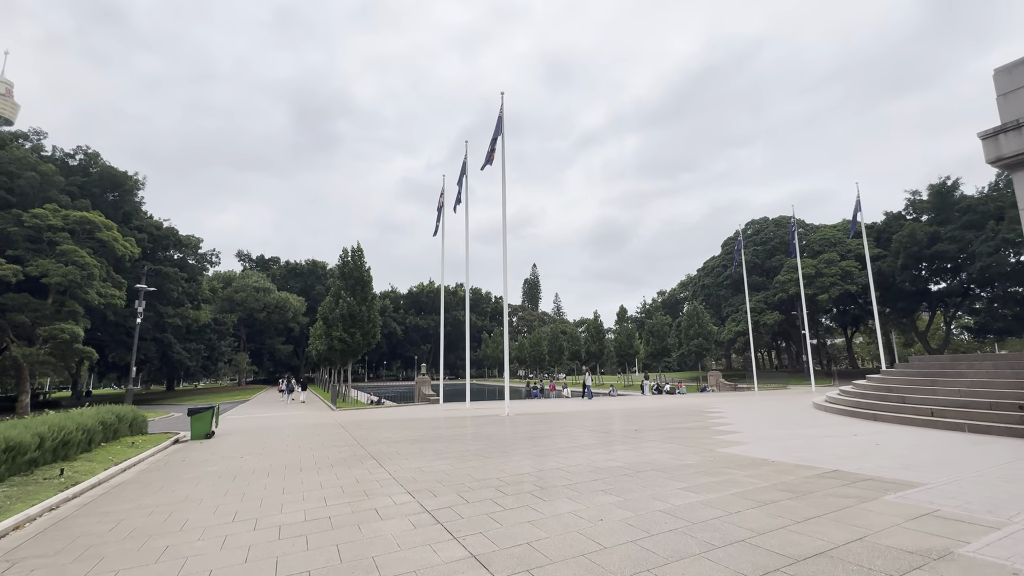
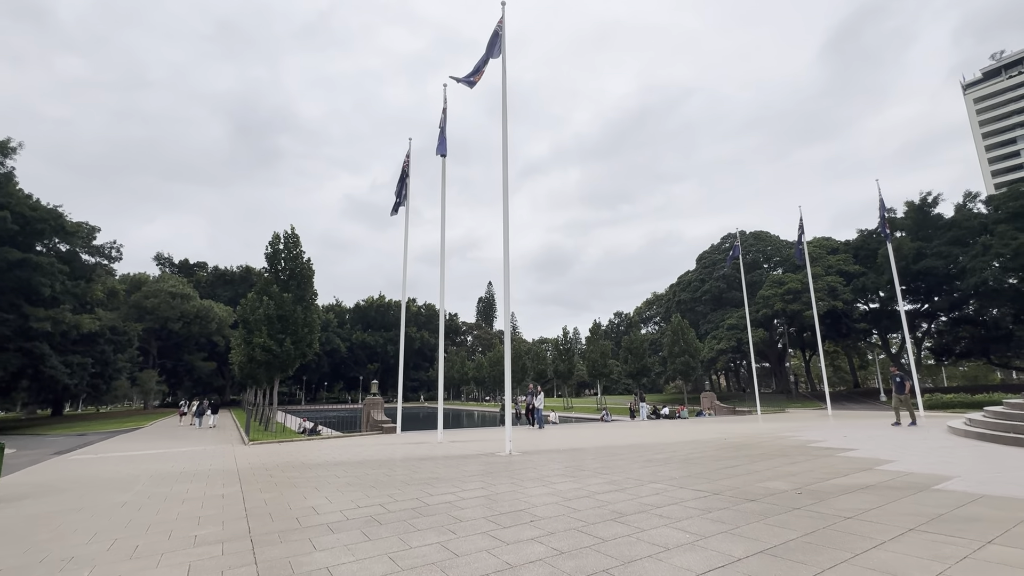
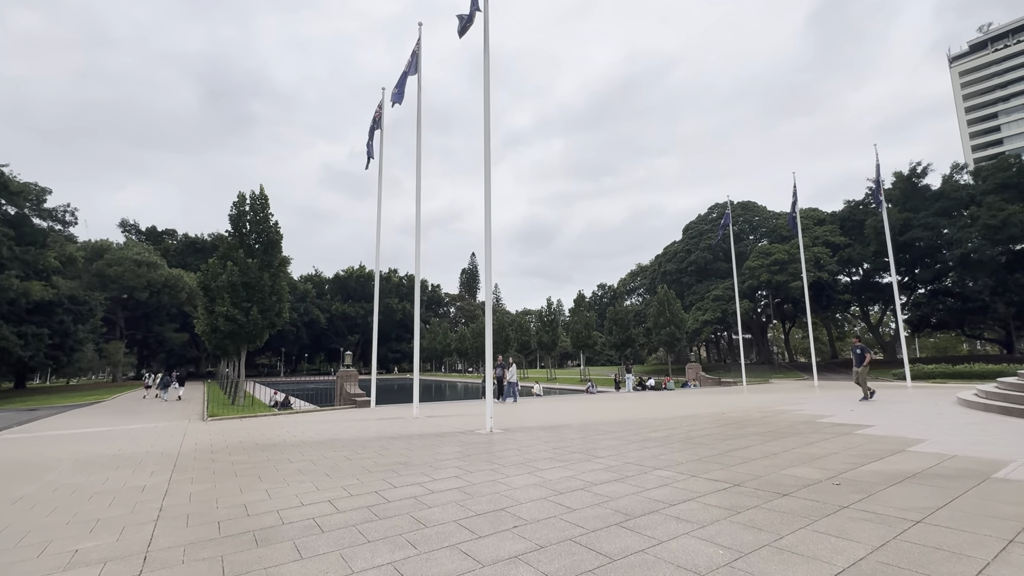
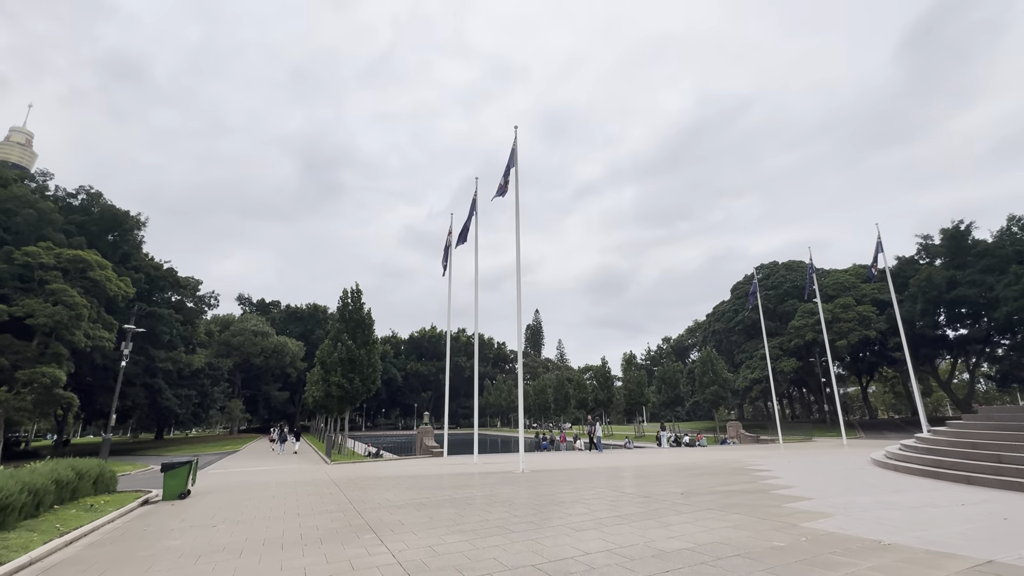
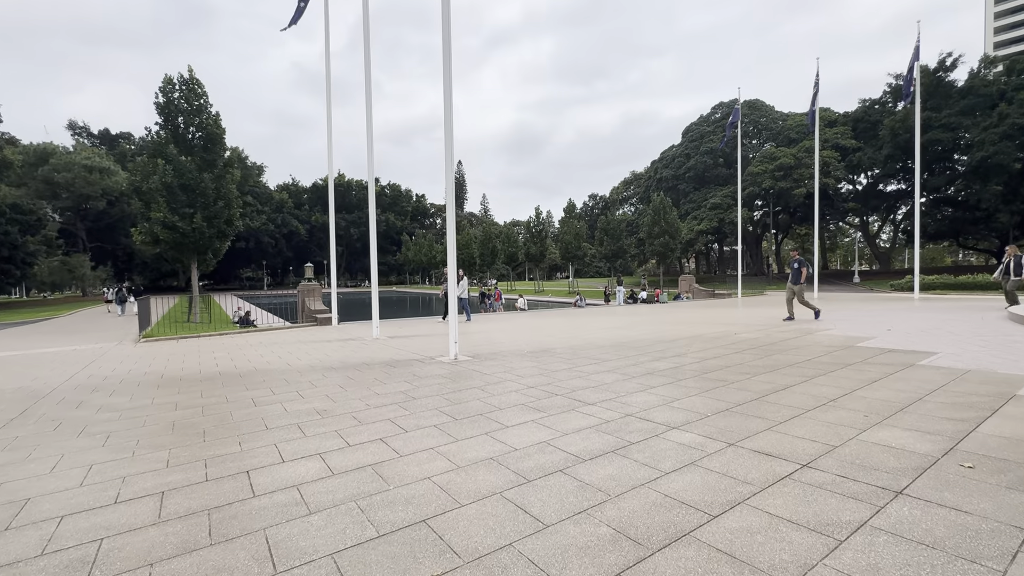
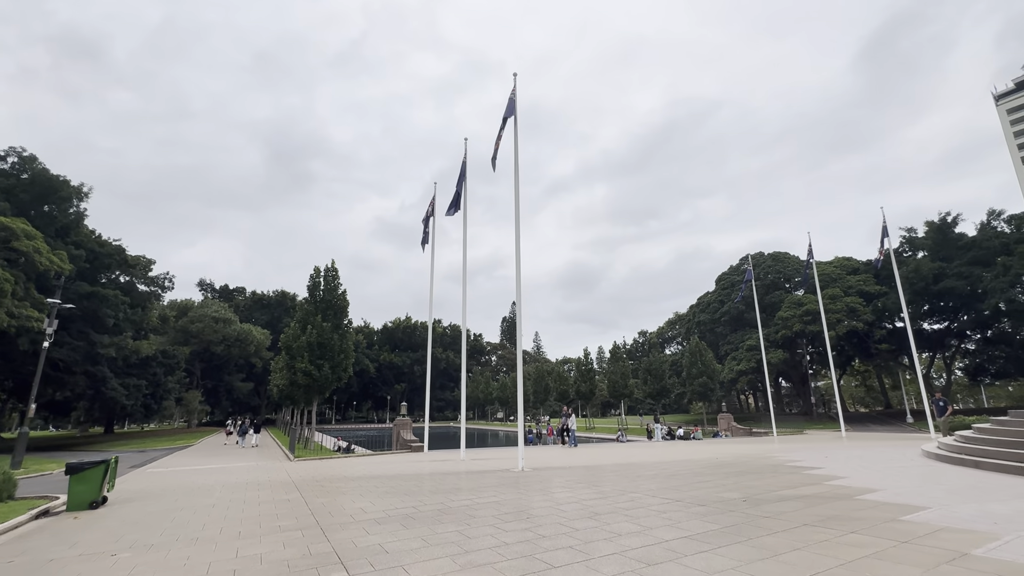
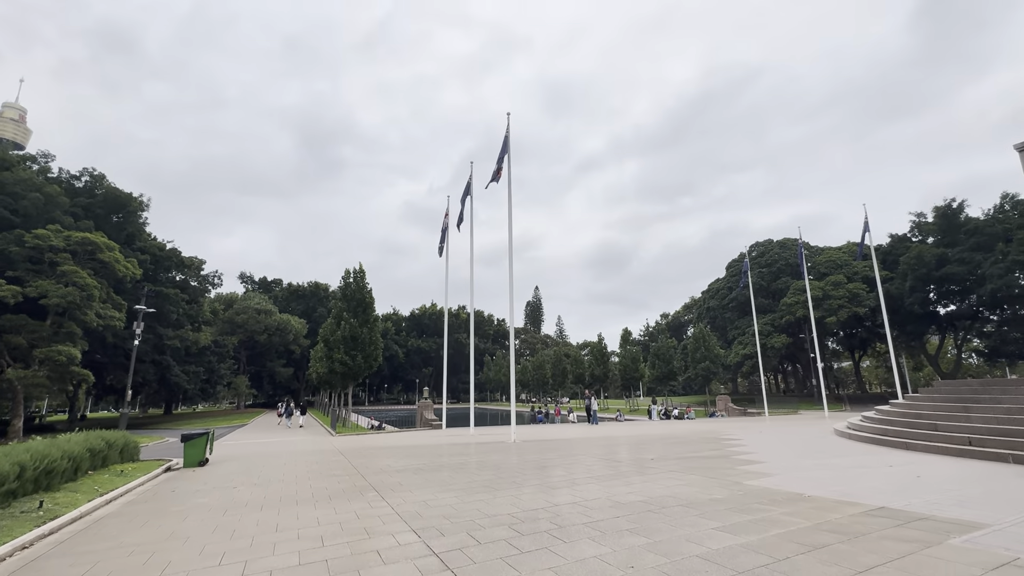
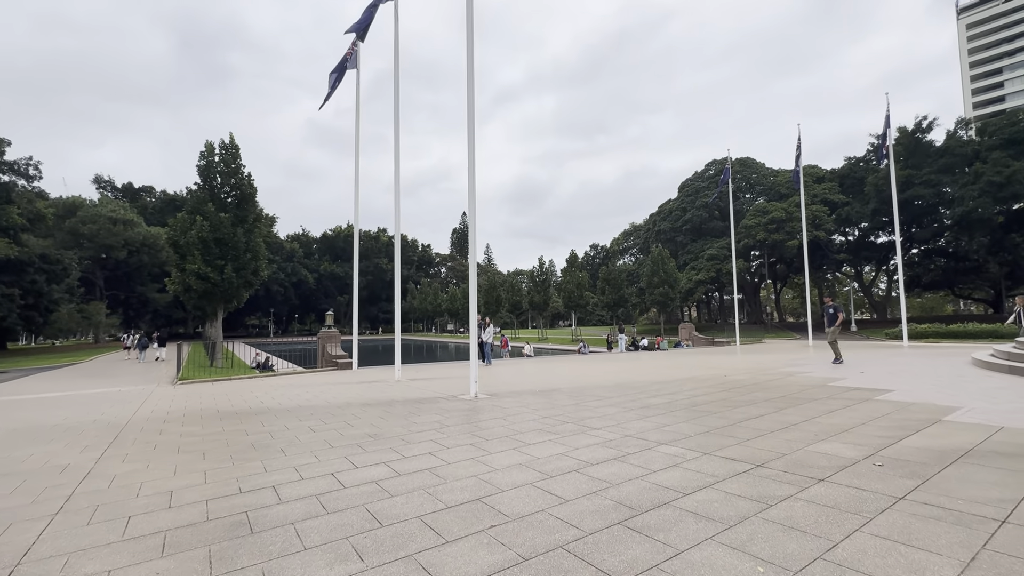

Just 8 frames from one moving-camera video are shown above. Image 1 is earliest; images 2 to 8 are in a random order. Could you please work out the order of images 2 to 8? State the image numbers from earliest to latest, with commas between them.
7, 4, 6, 2, 3, 8, 5
